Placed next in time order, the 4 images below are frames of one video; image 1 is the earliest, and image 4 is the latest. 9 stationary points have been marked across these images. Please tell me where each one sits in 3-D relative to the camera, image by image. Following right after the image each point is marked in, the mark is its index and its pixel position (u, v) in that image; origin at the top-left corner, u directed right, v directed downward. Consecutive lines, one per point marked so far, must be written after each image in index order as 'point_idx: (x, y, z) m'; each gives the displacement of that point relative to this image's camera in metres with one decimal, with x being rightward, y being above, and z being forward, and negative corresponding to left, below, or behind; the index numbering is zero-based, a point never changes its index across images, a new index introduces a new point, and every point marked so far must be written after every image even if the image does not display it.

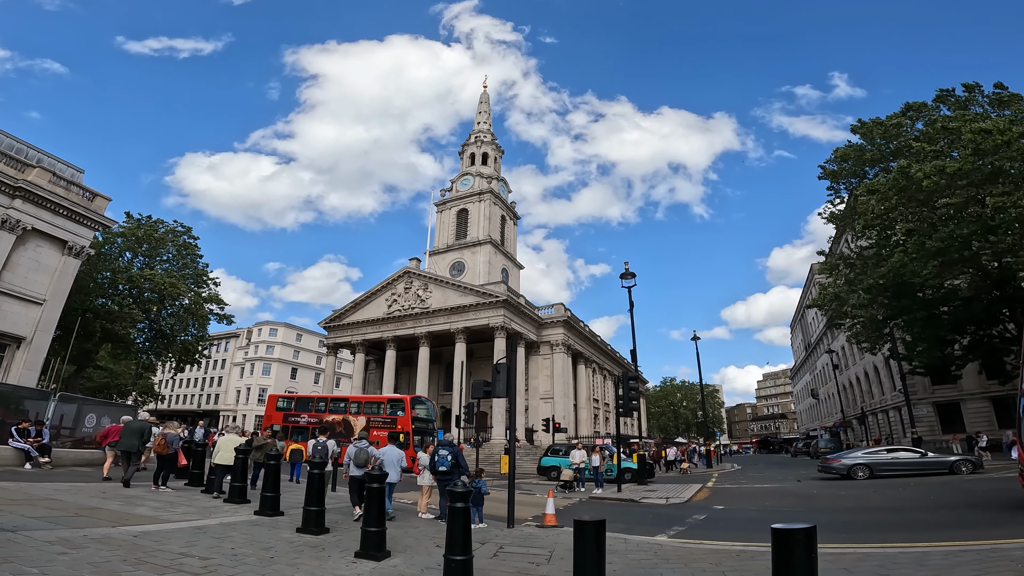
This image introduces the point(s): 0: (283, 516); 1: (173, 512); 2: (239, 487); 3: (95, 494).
0: (-3.8, -3.8, +8.8) m
1: (-5.3, -3.5, +8.4) m
2: (-5.1, -3.7, +10.0) m
3: (-7.3, -3.5, +9.2) m
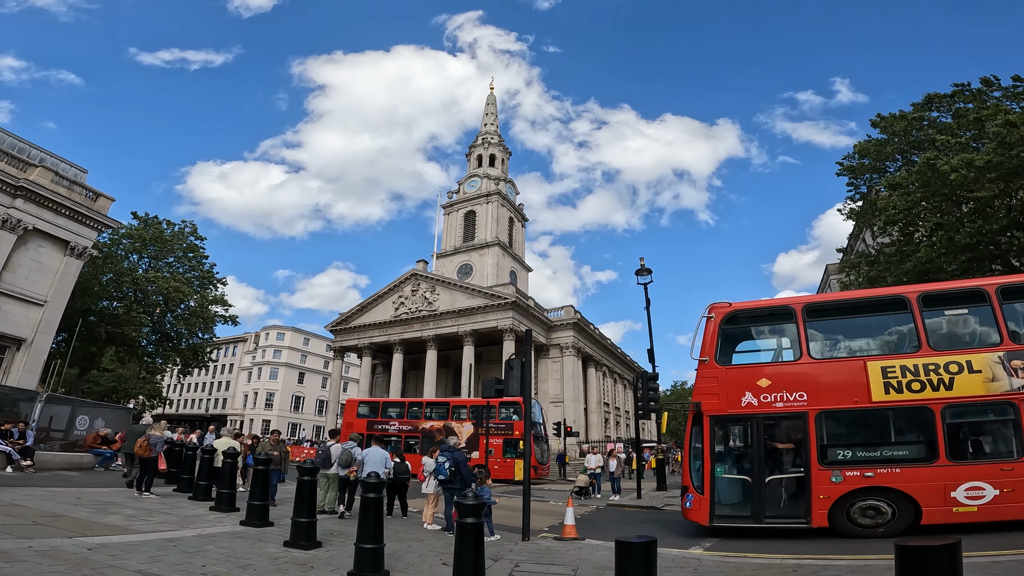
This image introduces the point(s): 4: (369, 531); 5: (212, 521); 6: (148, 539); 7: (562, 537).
0: (-3.5, -3.5, +7.9) m
1: (-5.1, -3.3, +7.5) m
2: (-4.9, -3.5, +9.1) m
3: (-7.0, -3.3, +8.4) m
4: (-1.6, -2.7, +5.8) m
5: (-4.5, -3.5, +8.0) m
6: (-4.3, -2.9, +6.2) m
7: (+0.9, -4.3, +9.3) m
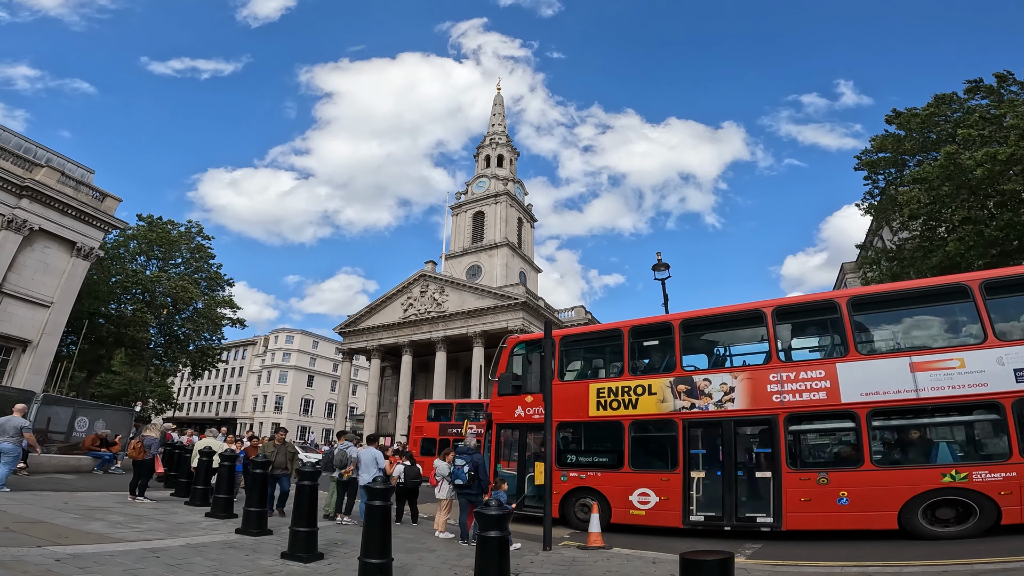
0: (-3.3, -3.3, +7.2) m
1: (-4.8, -3.1, +6.8) m
2: (-4.6, -3.4, +8.5) m
3: (-6.7, -3.2, +7.7) m
4: (-1.3, -2.4, +5.1) m
5: (-4.2, -3.3, +7.3) m
6: (-4.0, -2.7, +5.6) m
7: (+1.2, -4.1, +8.6) m
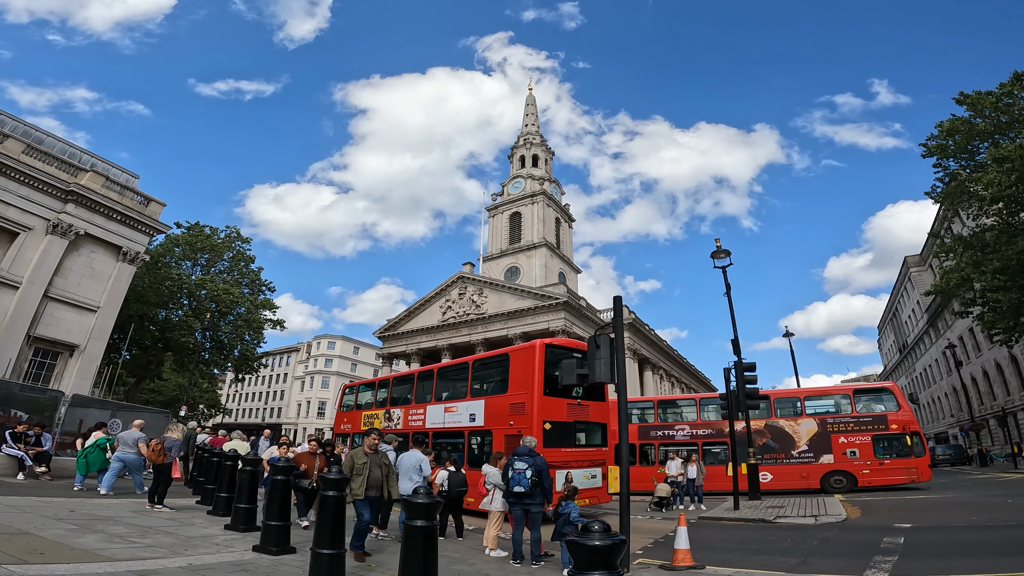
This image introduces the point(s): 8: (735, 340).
0: (-2.5, -3.0, +6.0) m
1: (-4.1, -2.8, +5.7) m
2: (-3.7, -3.0, +7.4) m
3: (-5.9, -2.9, +6.8) m
4: (-0.7, -2.0, +3.8) m
5: (-3.4, -3.0, +6.2) m
6: (-3.3, -2.4, +4.5) m
7: (+2.1, -3.7, +7.1) m
8: (+7.7, -1.9, +18.6) m
